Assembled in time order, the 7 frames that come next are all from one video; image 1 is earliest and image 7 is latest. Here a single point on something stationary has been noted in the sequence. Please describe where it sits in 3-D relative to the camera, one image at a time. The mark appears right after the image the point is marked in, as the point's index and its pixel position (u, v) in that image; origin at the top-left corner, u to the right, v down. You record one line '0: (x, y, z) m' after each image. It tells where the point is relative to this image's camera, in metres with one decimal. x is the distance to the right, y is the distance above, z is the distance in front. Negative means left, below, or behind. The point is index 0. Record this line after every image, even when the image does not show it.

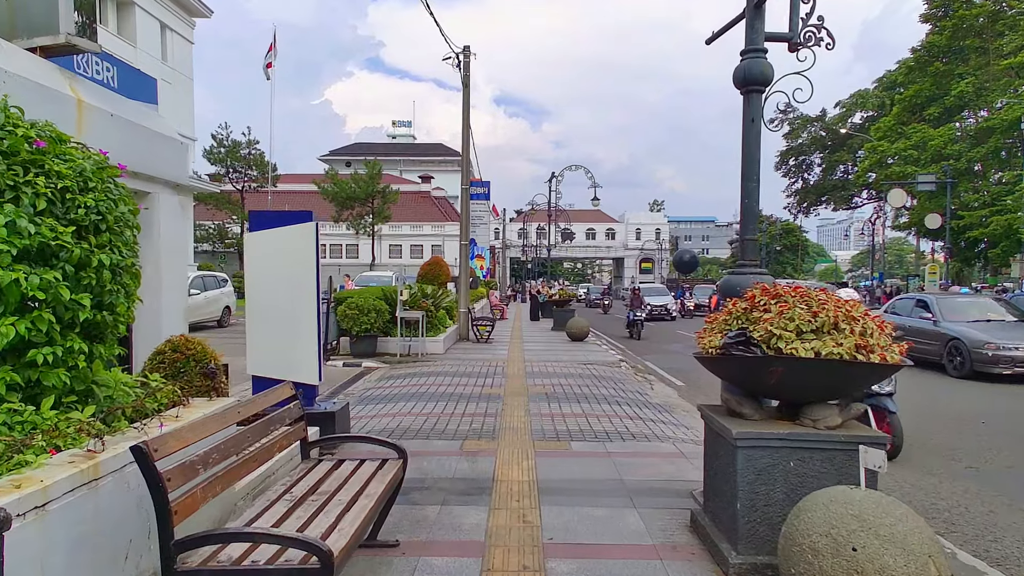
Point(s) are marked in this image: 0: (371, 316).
0: (-3.3, -0.7, +14.3) m
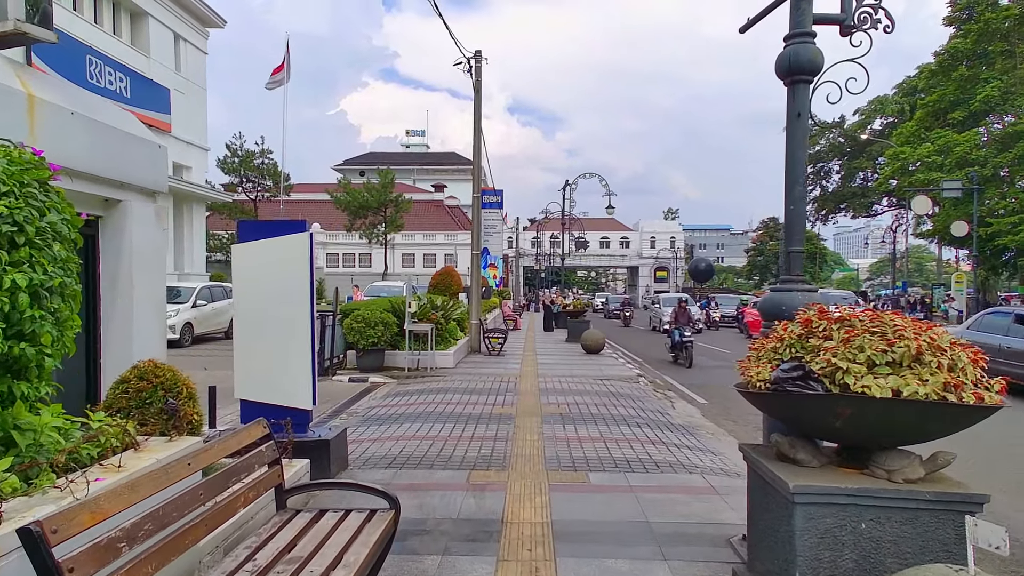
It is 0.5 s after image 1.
0: (-3.0, -0.9, +13.8) m
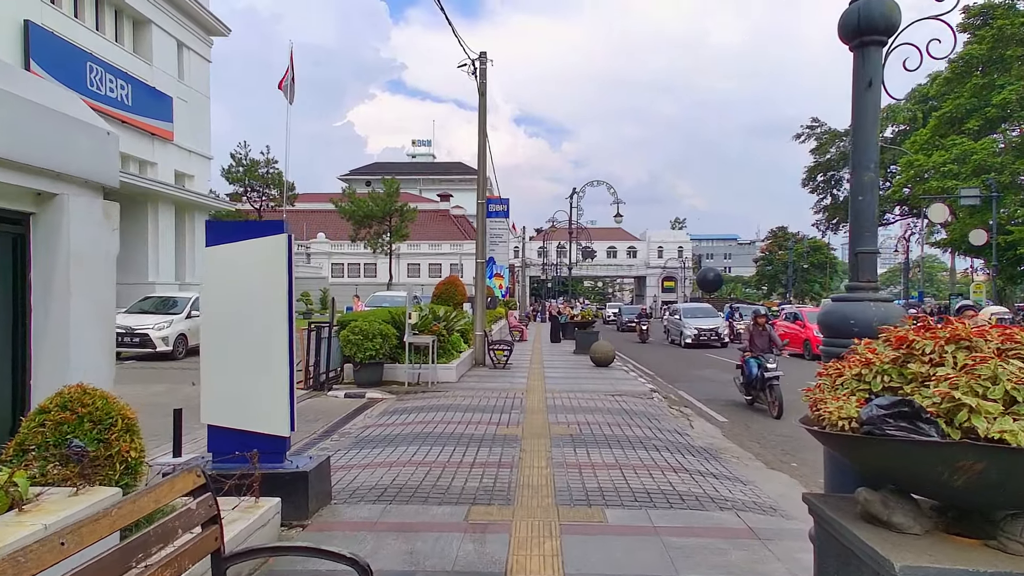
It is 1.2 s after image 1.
0: (-2.8, -1.1, +13.1) m
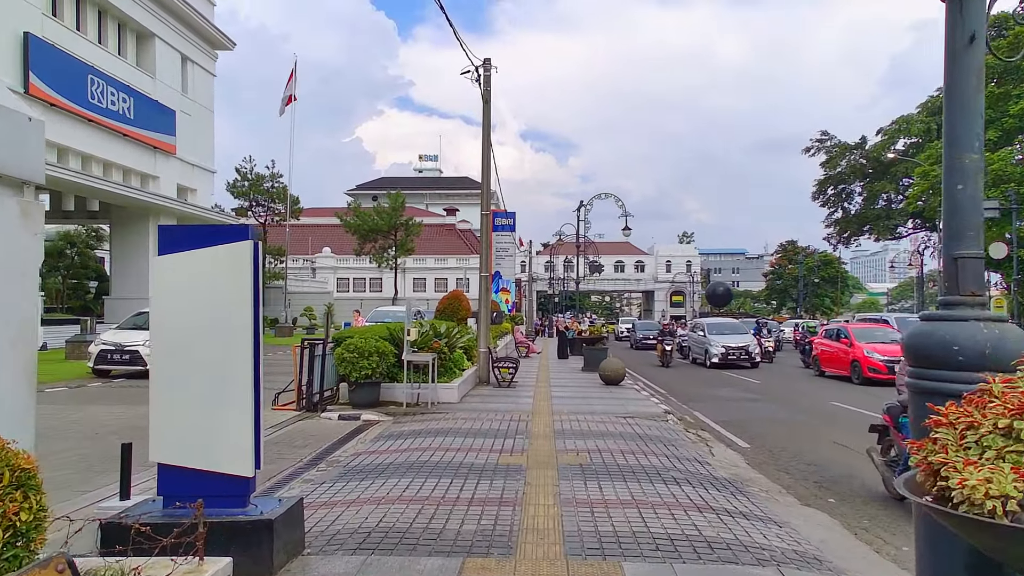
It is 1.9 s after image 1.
0: (-2.8, -1.4, +12.3) m
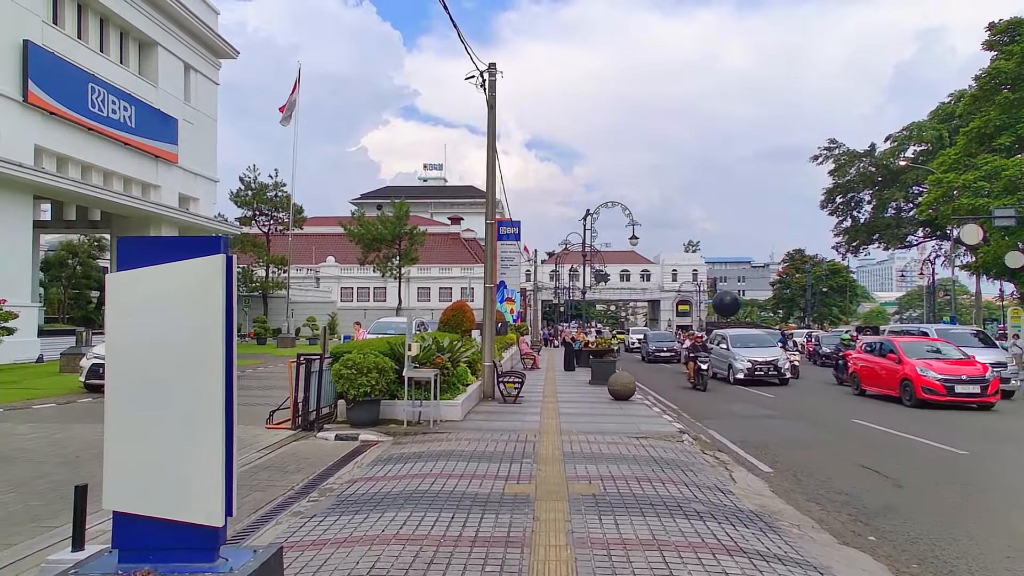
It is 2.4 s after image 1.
0: (-2.6, -1.7, +11.7) m
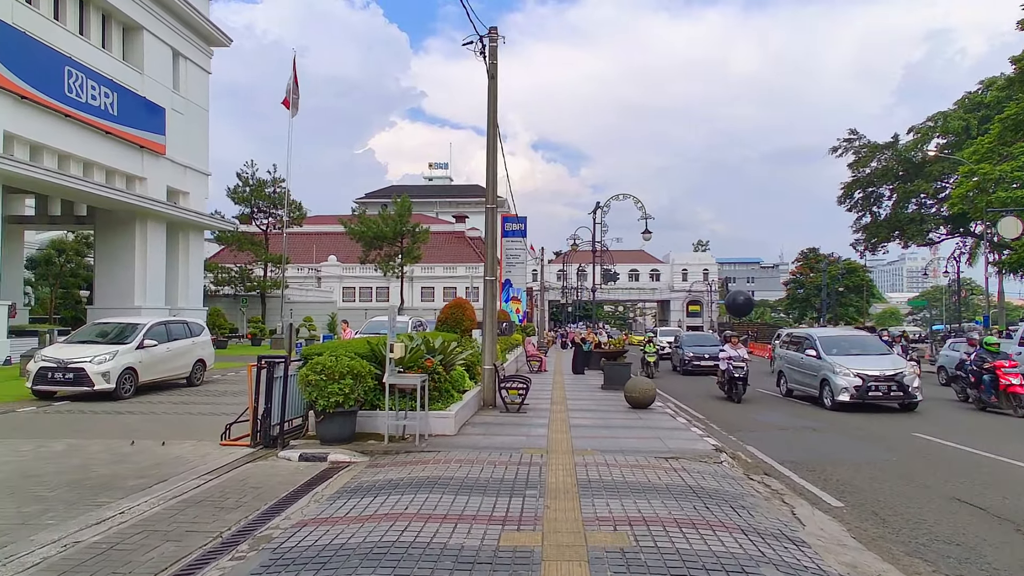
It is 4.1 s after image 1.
0: (-2.6, -1.5, +9.8) m
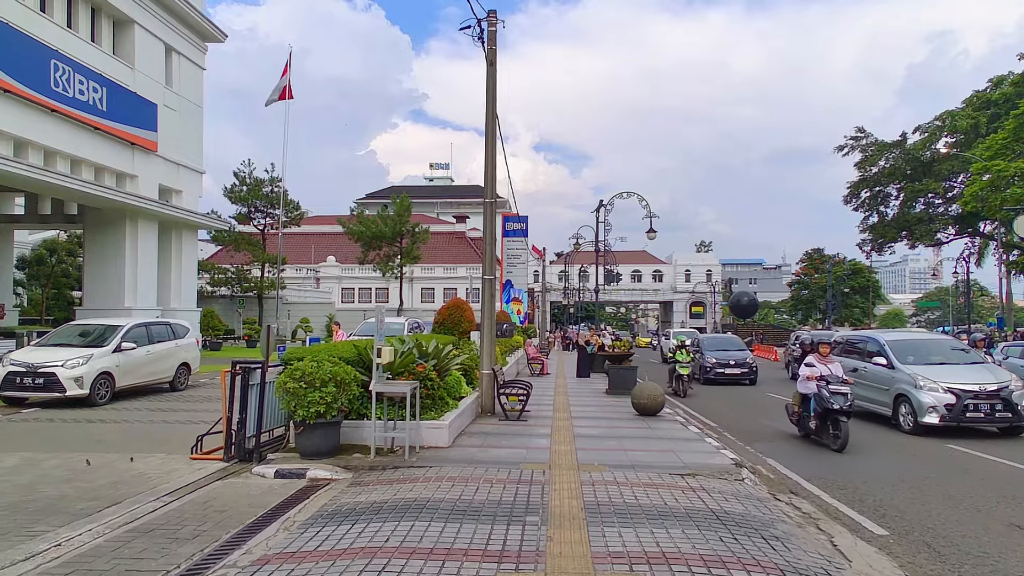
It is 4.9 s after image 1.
0: (-2.6, -1.5, +8.9) m
